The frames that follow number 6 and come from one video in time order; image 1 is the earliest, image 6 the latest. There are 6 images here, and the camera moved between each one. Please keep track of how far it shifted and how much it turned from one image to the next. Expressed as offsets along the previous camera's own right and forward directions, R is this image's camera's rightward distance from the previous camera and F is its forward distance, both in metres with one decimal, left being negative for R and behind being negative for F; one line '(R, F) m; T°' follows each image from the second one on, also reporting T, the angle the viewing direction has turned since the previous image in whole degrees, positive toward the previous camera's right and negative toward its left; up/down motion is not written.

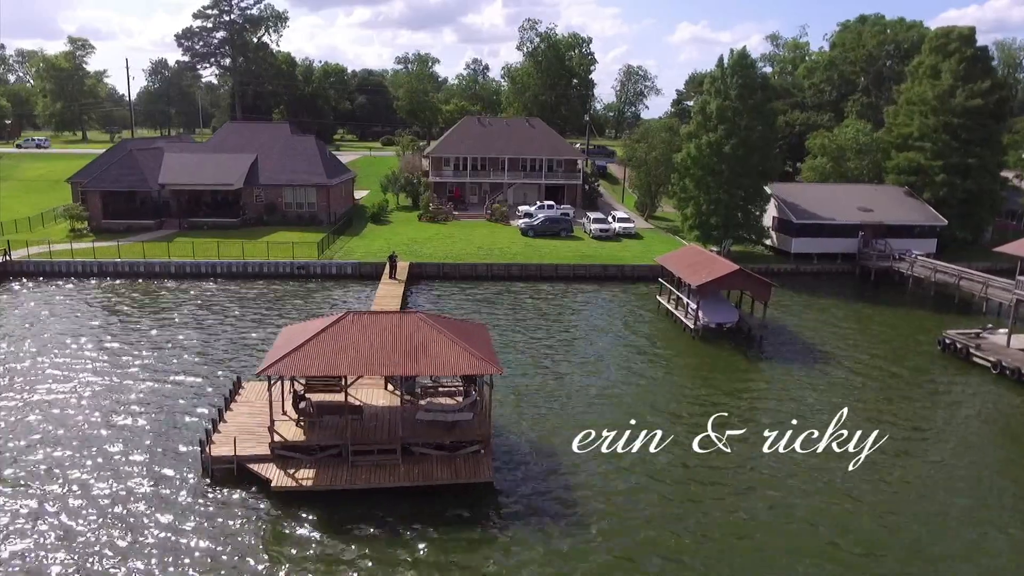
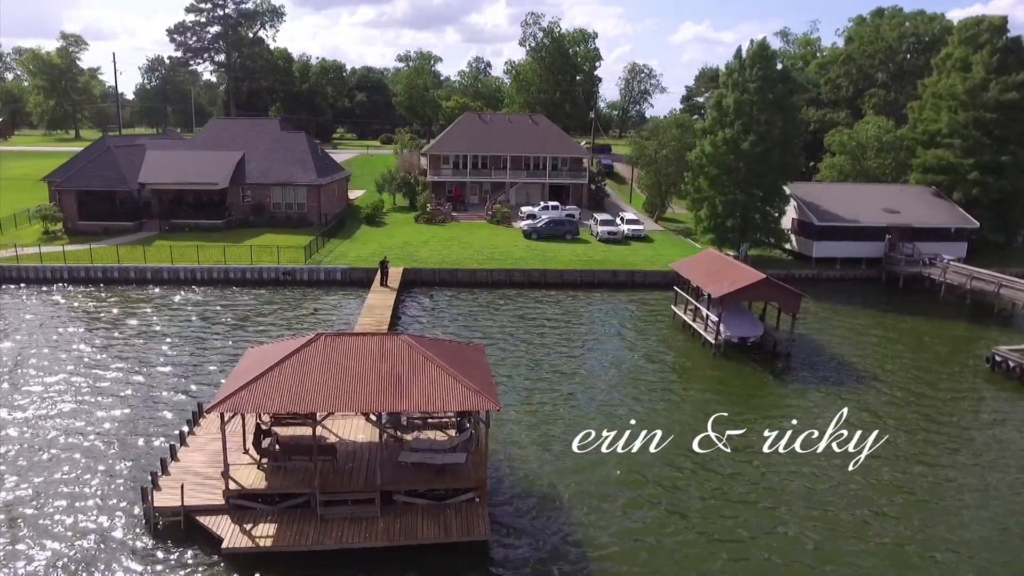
(+0.1, +2.9) m; 0°
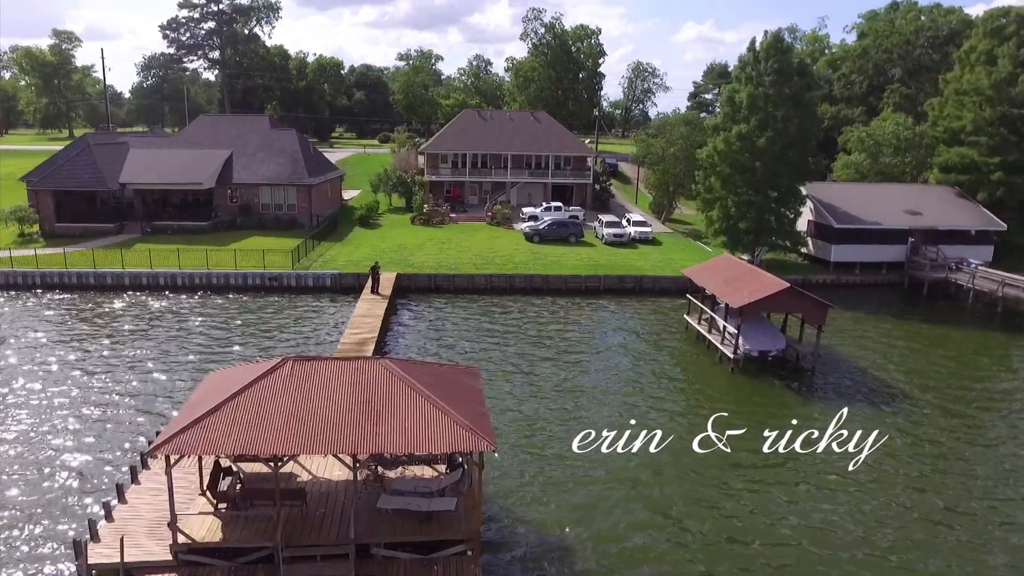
(+0.1, +2.3) m; 0°
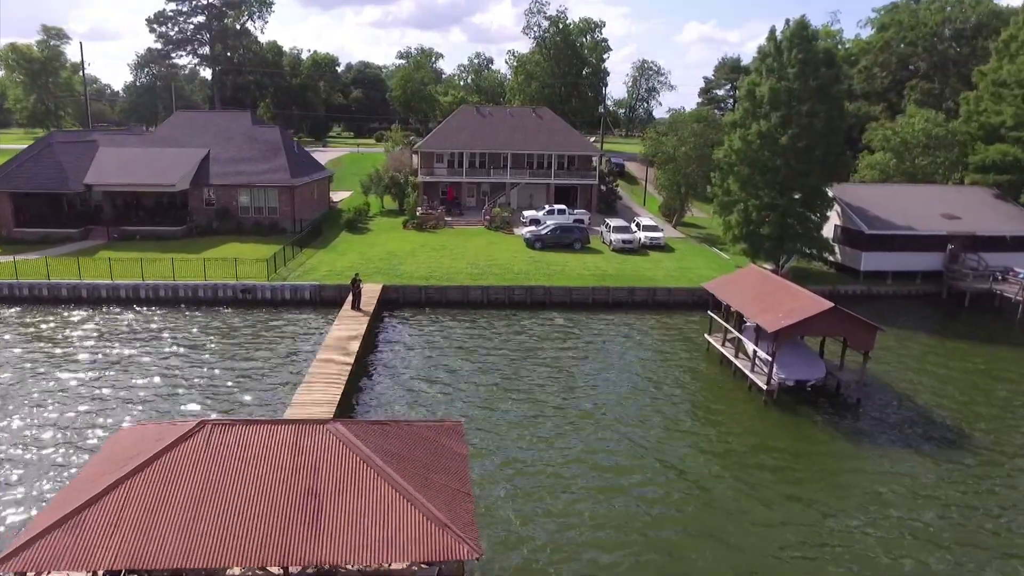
(+0.2, +3.5) m; 0°
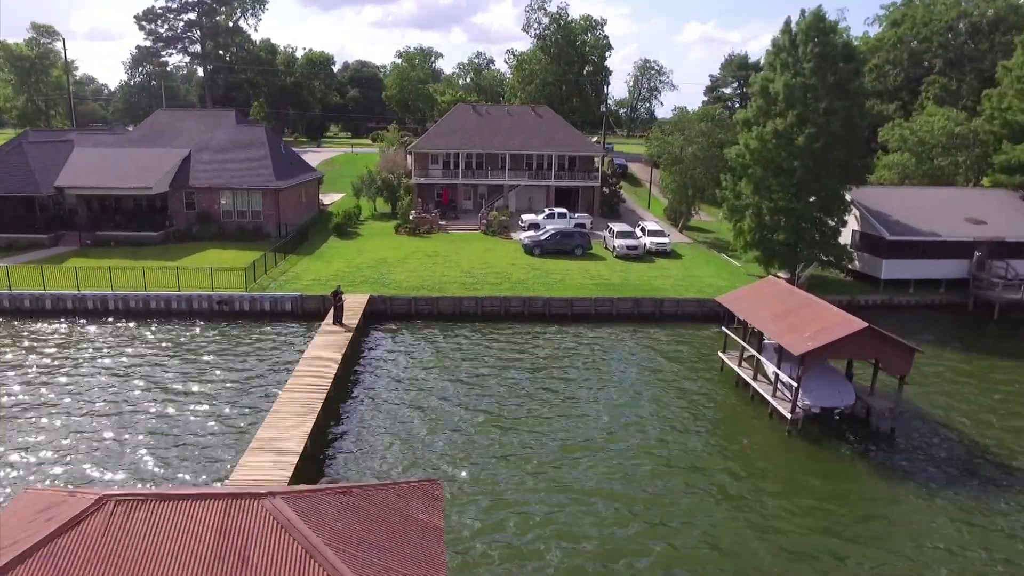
(+0.2, +2.3) m; 0°
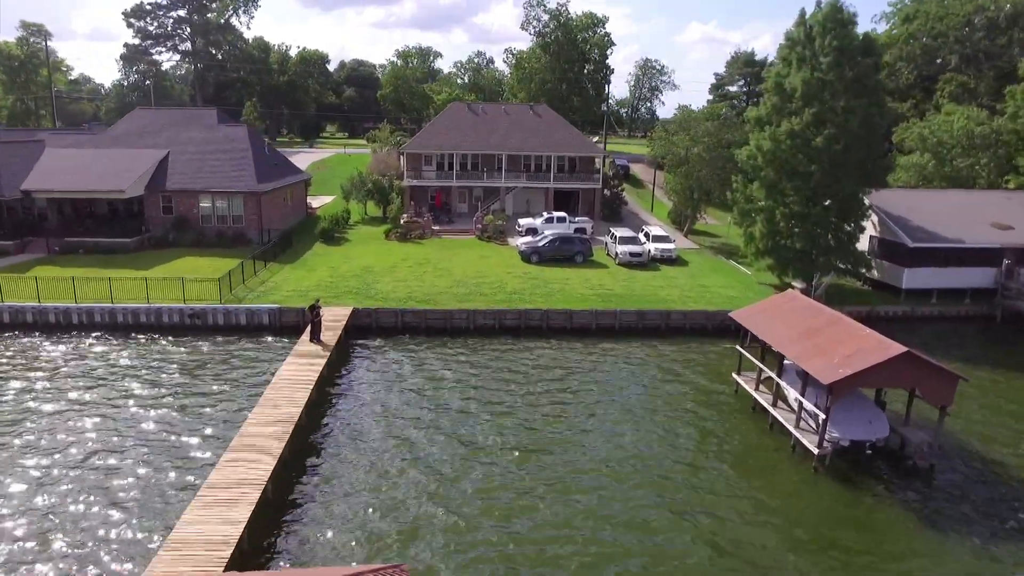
(+0.2, +2.2) m; 0°
